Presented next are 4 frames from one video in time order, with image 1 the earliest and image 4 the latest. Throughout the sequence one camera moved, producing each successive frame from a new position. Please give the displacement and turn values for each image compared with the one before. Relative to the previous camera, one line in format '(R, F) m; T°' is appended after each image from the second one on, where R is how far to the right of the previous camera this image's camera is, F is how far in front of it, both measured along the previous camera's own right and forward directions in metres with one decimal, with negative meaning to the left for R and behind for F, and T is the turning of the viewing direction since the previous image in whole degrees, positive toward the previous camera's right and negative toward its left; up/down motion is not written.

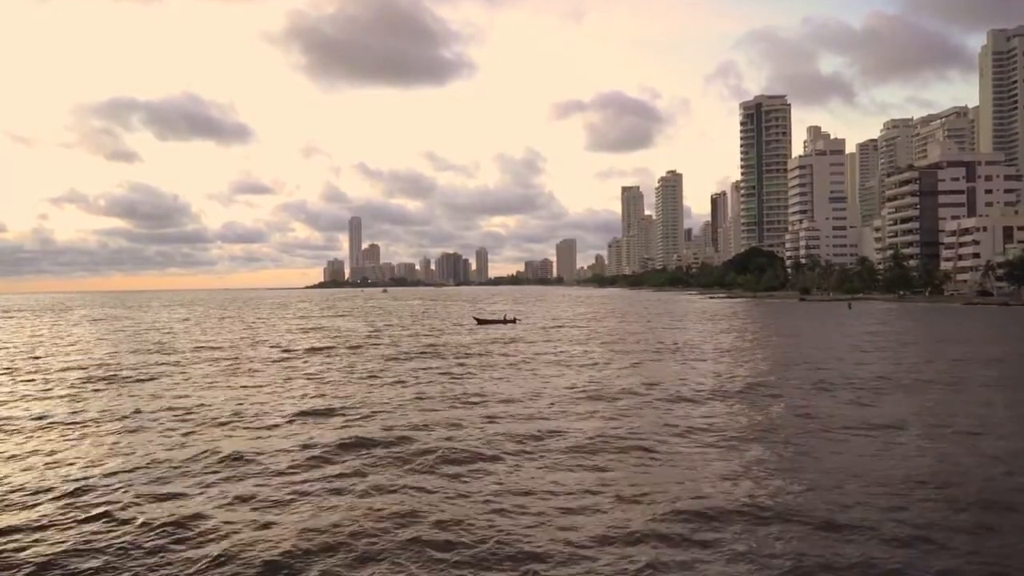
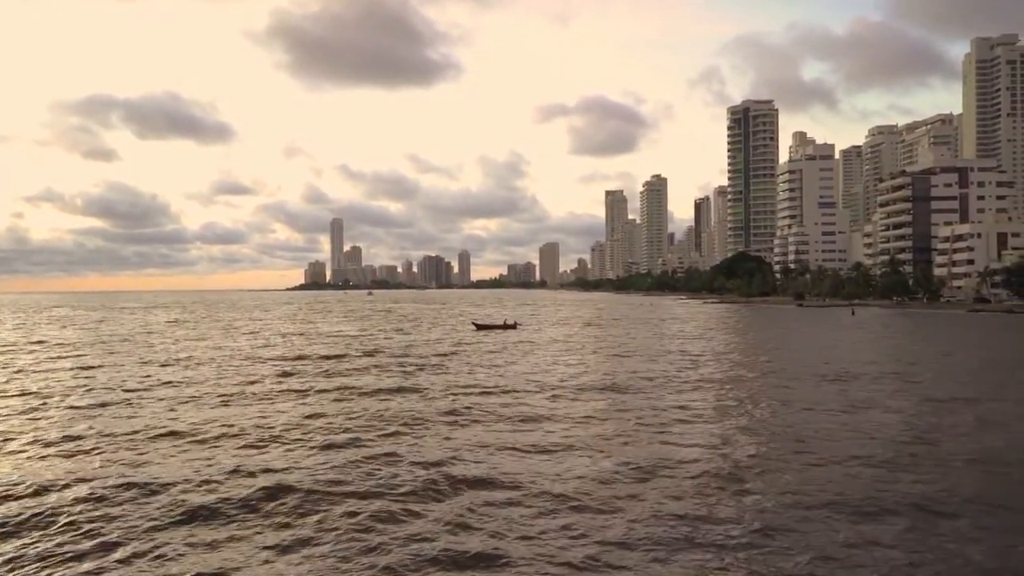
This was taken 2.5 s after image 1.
(-1.9, +3.0) m; +1°
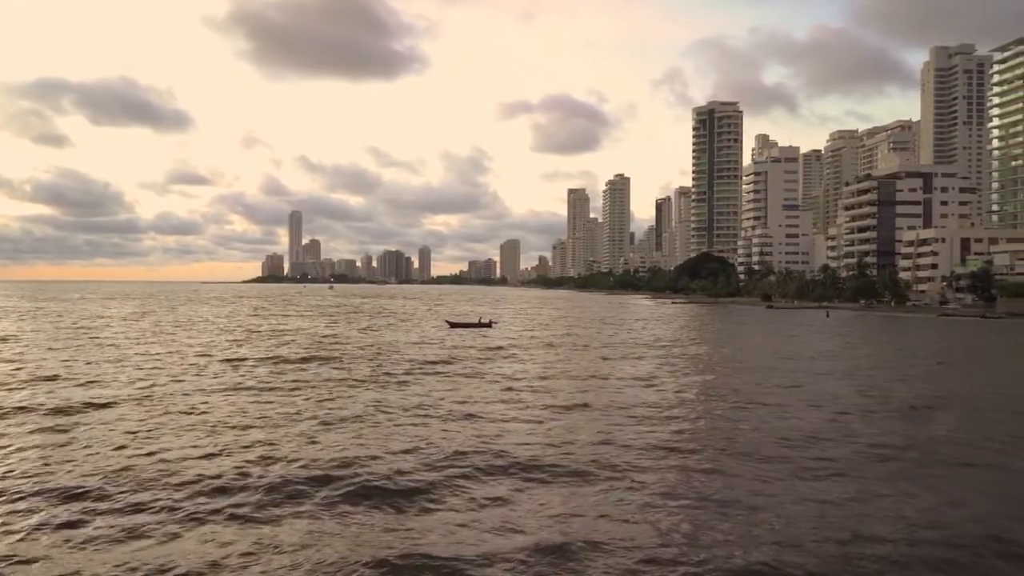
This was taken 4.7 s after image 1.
(-1.7, +2.4) m; +3°
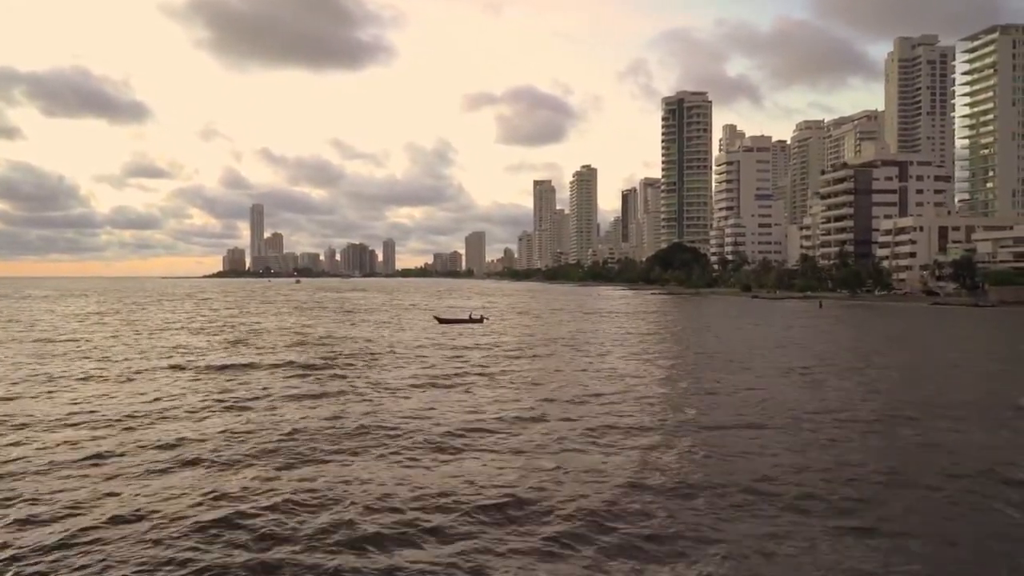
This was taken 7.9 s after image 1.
(-2.6, +3.4) m; +2°
